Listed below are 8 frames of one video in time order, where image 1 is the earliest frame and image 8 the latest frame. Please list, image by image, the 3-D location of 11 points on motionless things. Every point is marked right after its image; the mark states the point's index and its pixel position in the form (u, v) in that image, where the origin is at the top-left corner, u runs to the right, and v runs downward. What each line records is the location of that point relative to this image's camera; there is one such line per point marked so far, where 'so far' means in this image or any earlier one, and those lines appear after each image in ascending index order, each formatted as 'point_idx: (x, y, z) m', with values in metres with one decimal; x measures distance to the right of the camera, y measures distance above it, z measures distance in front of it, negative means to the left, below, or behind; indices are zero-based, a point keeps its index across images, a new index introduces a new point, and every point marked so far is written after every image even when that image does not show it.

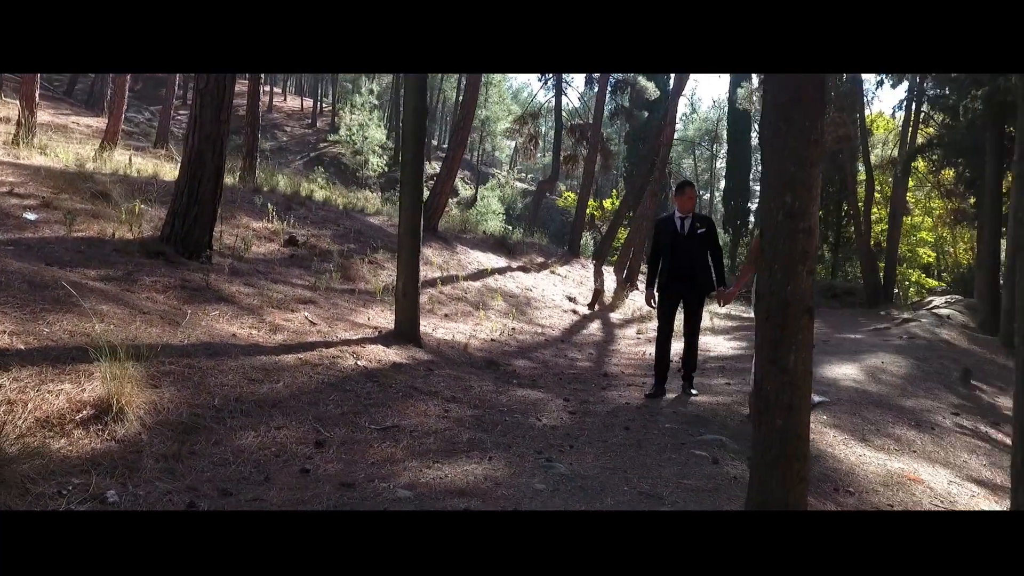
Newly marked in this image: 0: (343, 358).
0: (-1.6, -0.7, +6.1) m
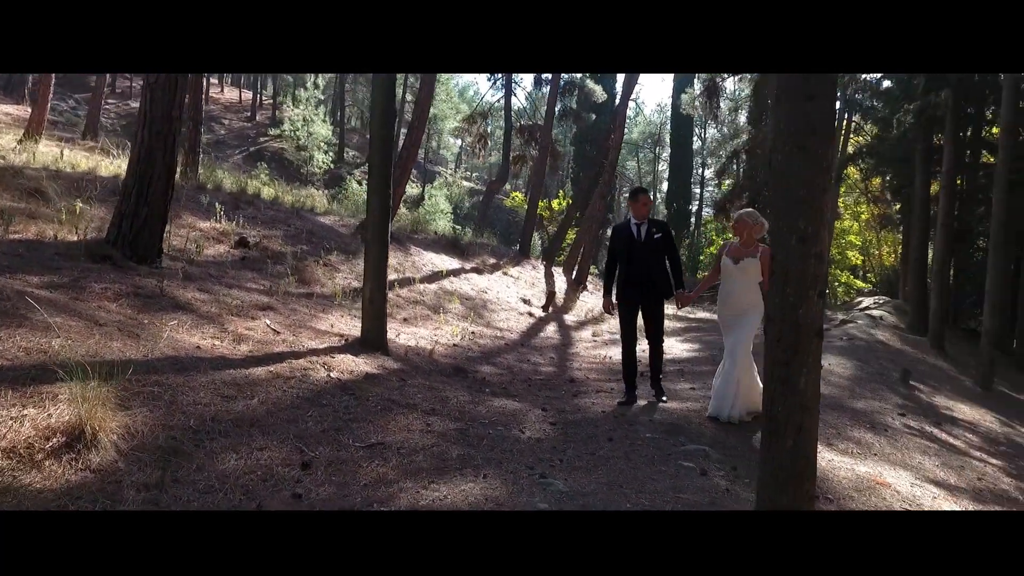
0: (-1.8, -0.8, +5.9) m
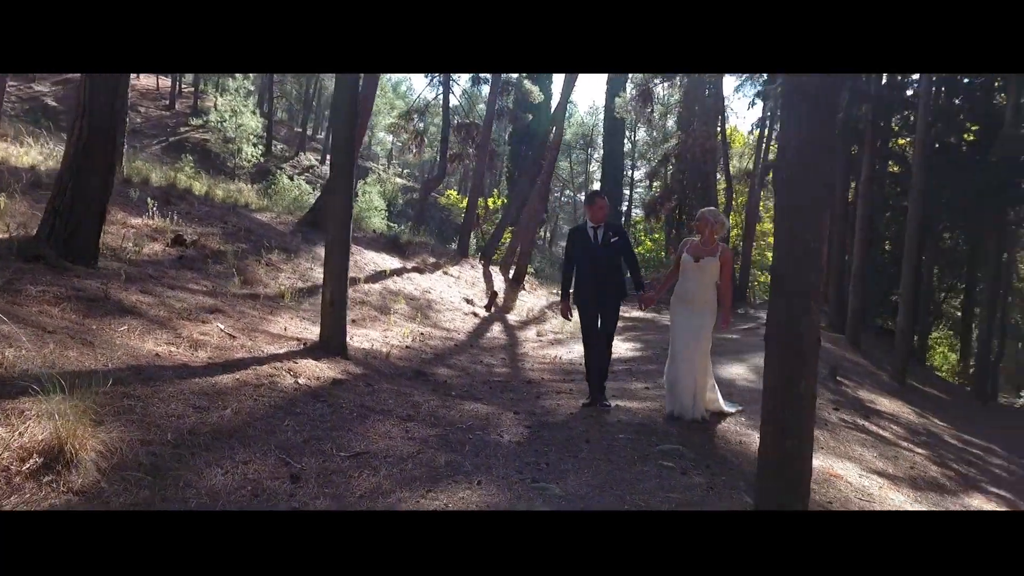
0: (-2.1, -0.8, +5.7) m
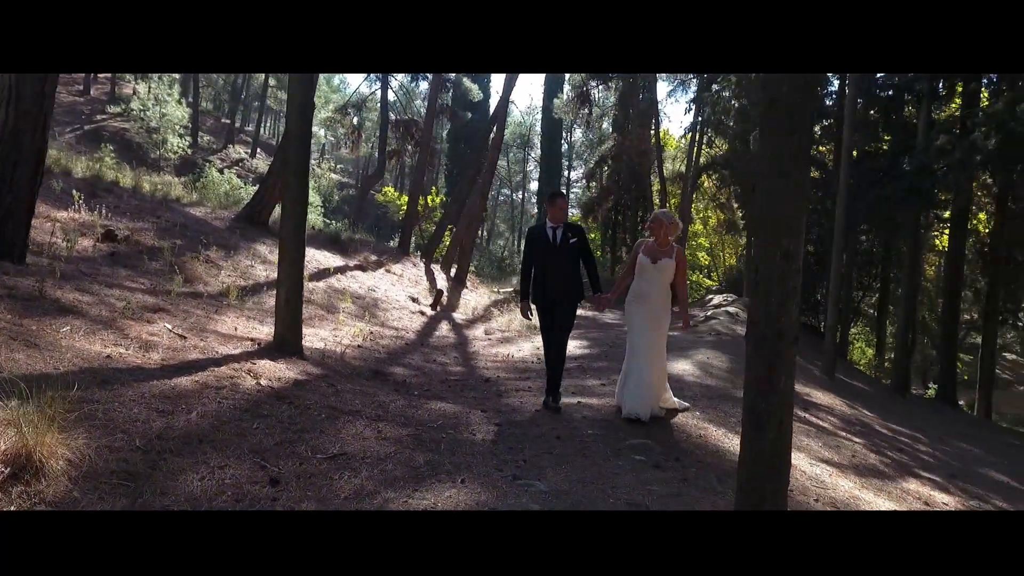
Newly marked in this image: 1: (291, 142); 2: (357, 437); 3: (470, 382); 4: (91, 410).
0: (-2.3, -0.8, +5.5) m
1: (-2.5, +1.7, +7.0) m
2: (-1.1, -1.1, +4.7) m
3: (-0.6, -1.2, +8.3) m
4: (-2.5, -0.7, +3.8) m
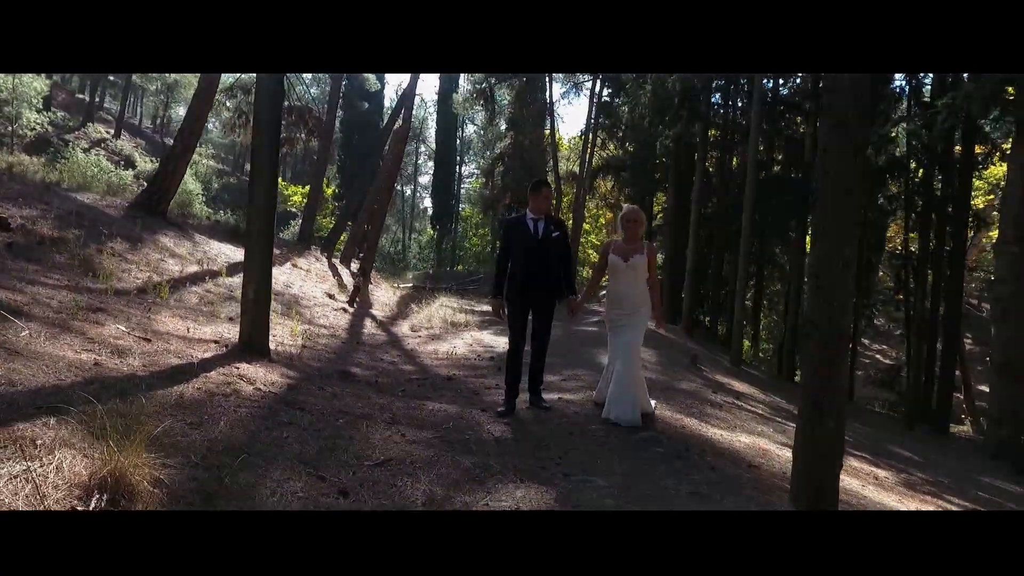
0: (-2.2, -0.8, +5.1) m
1: (-2.6, +1.7, +6.6) m
2: (-0.9, -1.1, +4.6) m
3: (-1.0, -1.2, +8.3) m
4: (-2.1, -0.7, +3.4) m
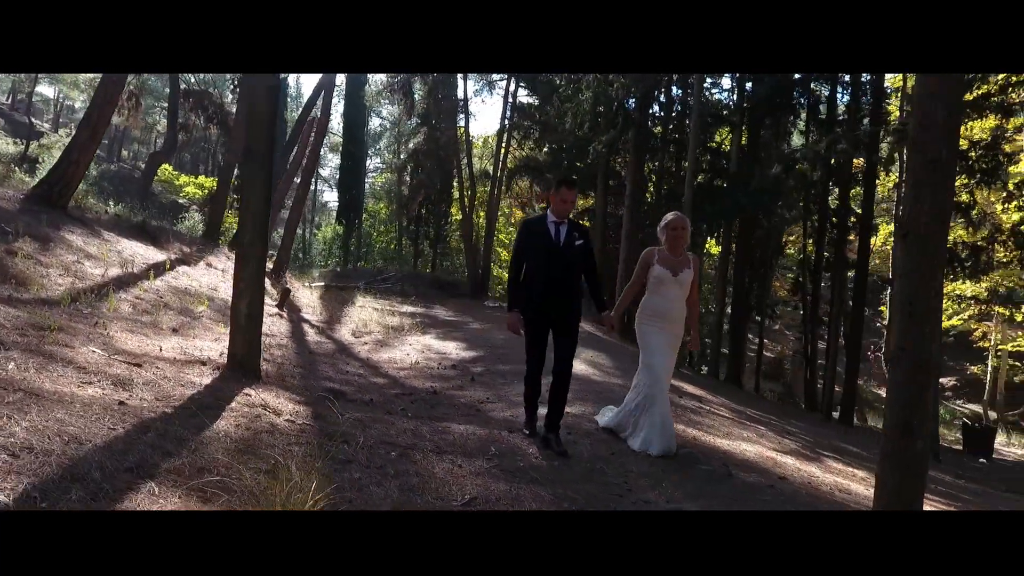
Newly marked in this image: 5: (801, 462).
0: (-1.8, -0.9, +4.6) m
1: (-2.4, +1.5, +6.0) m
2: (-0.4, -1.3, +4.3) m
3: (-1.1, -1.3, +7.9) m
4: (-1.4, -0.9, +2.9) m
5: (+3.1, -1.9, +6.9) m
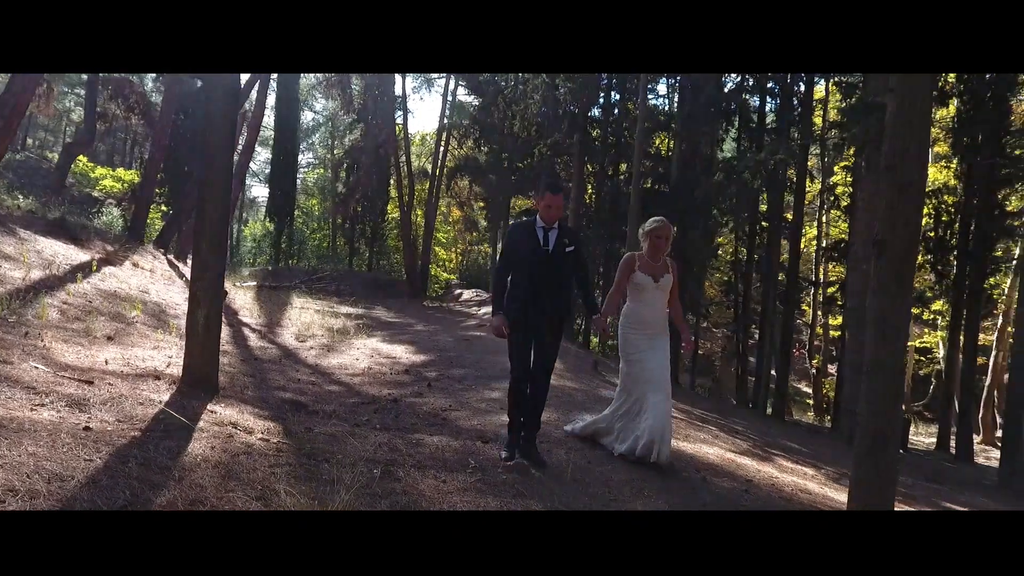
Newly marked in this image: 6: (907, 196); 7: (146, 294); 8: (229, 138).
0: (-1.9, -1.0, +4.4) m
1: (-2.7, +1.5, +5.6) m
2: (-0.5, -1.3, +4.2) m
3: (-1.6, -1.4, +7.7) m
4: (-1.3, -1.0, +2.7) m
5: (+2.7, -2.0, +7.2) m
6: (+2.4, +0.6, +3.9) m
7: (-7.5, -0.1, +12.9) m
8: (-2.6, +1.3, +5.7) m
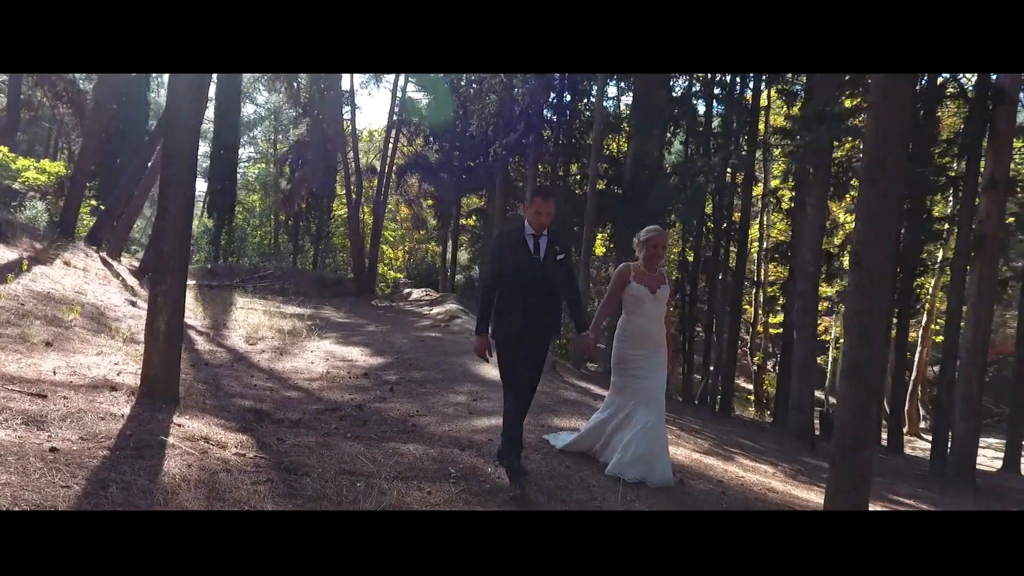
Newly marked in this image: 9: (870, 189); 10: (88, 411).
0: (-2.0, -1.1, +4.2) m
1: (-2.8, +1.4, +5.3) m
2: (-0.5, -1.4, +4.1) m
3: (-2.0, -1.4, +7.5) m
4: (-1.2, -1.0, +2.6) m
5: (+2.4, -2.0, +7.3) m
6: (+2.4, +0.5, +4.1) m
7: (-8.3, -0.1, +12.2) m
8: (-2.7, +1.3, +5.4) m
9: (+2.3, +0.7, +4.1) m
10: (-2.9, -0.8, +4.3) m
